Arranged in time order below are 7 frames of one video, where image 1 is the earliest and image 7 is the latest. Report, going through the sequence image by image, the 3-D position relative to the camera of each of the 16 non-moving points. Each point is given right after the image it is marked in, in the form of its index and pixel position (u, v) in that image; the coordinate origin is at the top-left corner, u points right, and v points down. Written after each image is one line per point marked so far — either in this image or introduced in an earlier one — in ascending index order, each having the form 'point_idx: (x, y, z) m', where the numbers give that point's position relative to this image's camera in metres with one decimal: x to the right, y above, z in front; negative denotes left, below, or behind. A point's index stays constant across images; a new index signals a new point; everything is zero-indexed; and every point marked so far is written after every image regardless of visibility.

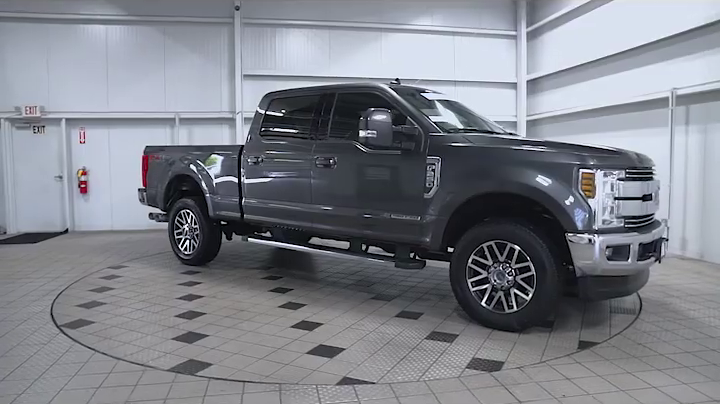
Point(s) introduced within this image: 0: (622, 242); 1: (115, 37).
0: (+1.9, -0.3, +3.8) m
1: (-4.2, +2.8, +8.9) m
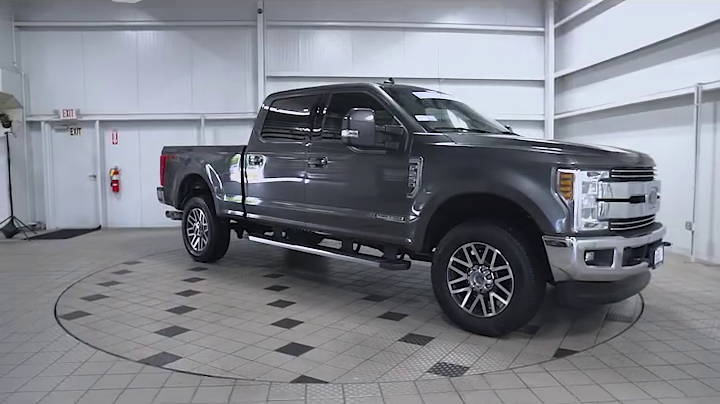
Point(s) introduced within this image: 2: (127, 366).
0: (+1.7, -0.3, +3.6) m
1: (-3.8, +2.8, +9.3) m
2: (-1.5, -1.1, +3.5) m
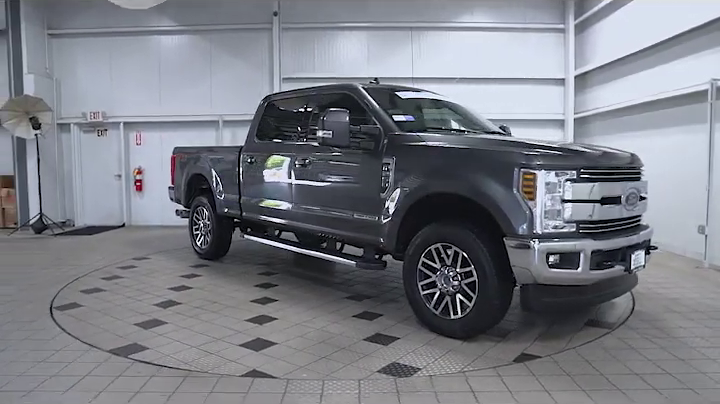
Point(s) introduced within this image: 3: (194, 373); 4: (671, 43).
0: (+1.4, -0.3, +3.5) m
1: (-3.6, +2.9, +9.7) m
2: (-1.8, -1.1, +3.7) m
3: (-1.1, -1.1, +3.3) m
4: (+4.2, +2.2, +7.1) m
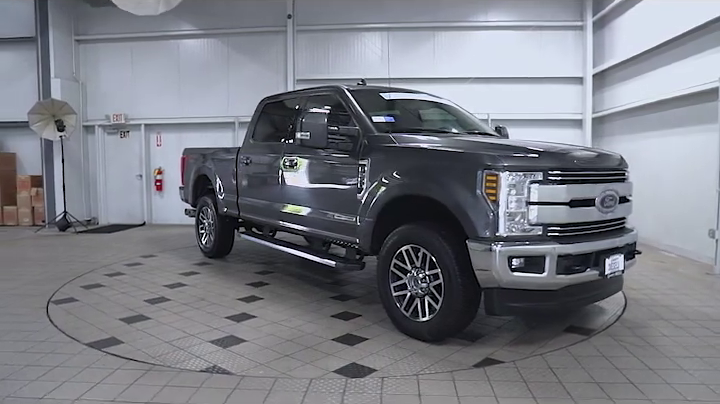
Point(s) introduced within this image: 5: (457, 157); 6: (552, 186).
0: (+1.1, -0.3, +3.4) m
1: (-3.3, +2.9, +10.0) m
2: (-2.1, -1.1, +3.8) m
3: (-1.3, -1.1, +3.5) m
4: (+4.2, +2.1, +6.8) m
5: (+0.7, +0.3, +3.7) m
6: (+1.3, +0.1, +3.5) m
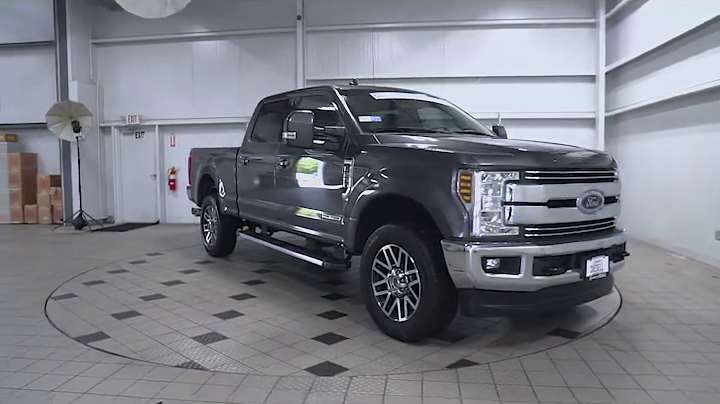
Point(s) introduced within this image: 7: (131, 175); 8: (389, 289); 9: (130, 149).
0: (+1.0, -0.3, +3.4) m
1: (-3.1, +2.9, +10.2) m
2: (-2.3, -1.0, +4.0) m
3: (-1.5, -1.1, +3.5) m
4: (+4.2, +2.1, +6.5) m
5: (+0.5, +0.3, +3.7) m
6: (+1.1, +0.1, +3.5) m
7: (-4.6, +0.5, +10.6) m
8: (+0.2, -0.7, +4.0) m
9: (-4.6, +1.1, +10.6) m
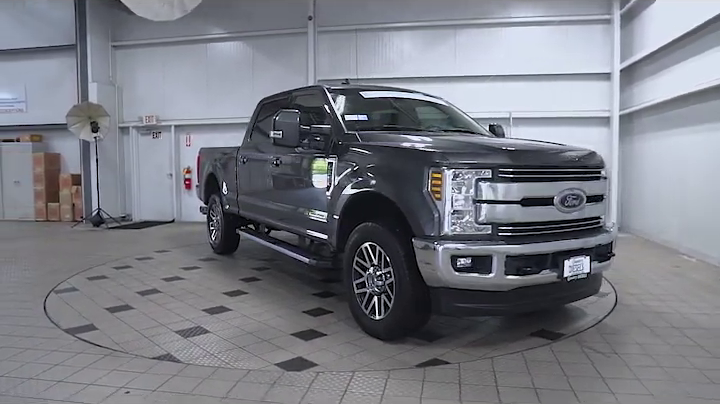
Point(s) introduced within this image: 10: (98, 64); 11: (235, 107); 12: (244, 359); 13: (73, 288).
0: (+0.8, -0.3, +3.4) m
1: (-2.9, +2.9, +10.4) m
2: (-2.4, -1.0, +4.1) m
3: (-1.7, -1.0, +3.7) m
4: (+4.2, +2.1, +6.3) m
5: (+0.4, +0.3, +3.7) m
6: (+0.9, +0.1, +3.4) m
7: (-4.4, +0.6, +10.8) m
8: (+0.1, -0.6, +4.0) m
9: (-4.4, +1.1, +10.8) m
10: (-5.2, +2.7, +10.5) m
11: (-2.5, +1.9, +10.3) m
12: (-0.8, -1.1, +3.5) m
13: (-2.9, -0.9, +5.4) m
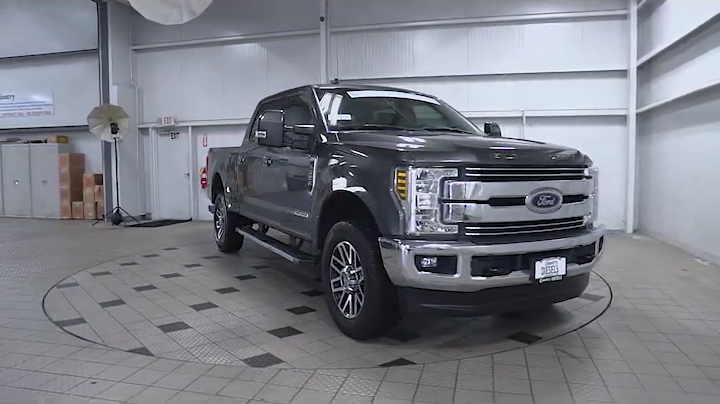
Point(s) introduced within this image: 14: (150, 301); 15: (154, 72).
0: (+0.5, -0.3, +3.3) m
1: (-2.6, +2.9, +10.6) m
2: (-2.6, -1.0, +4.3) m
3: (-1.9, -1.0, +3.8) m
4: (+4.2, +2.1, +6.0) m
5: (+0.1, +0.3, +3.7) m
6: (+0.7, +0.1, +3.4) m
7: (-4.1, +0.6, +11.1) m
8: (-0.1, -0.6, +4.0) m
9: (-4.1, +1.1, +11.1) m
10: (-4.9, +2.8, +10.8) m
11: (-2.2, +1.9, +10.5) m
12: (-1.0, -1.0, +3.6) m
13: (-3.0, -0.9, +5.6) m
14: (-2.0, -0.9, +4.9) m
15: (-4.3, +2.7, +11.1) m
